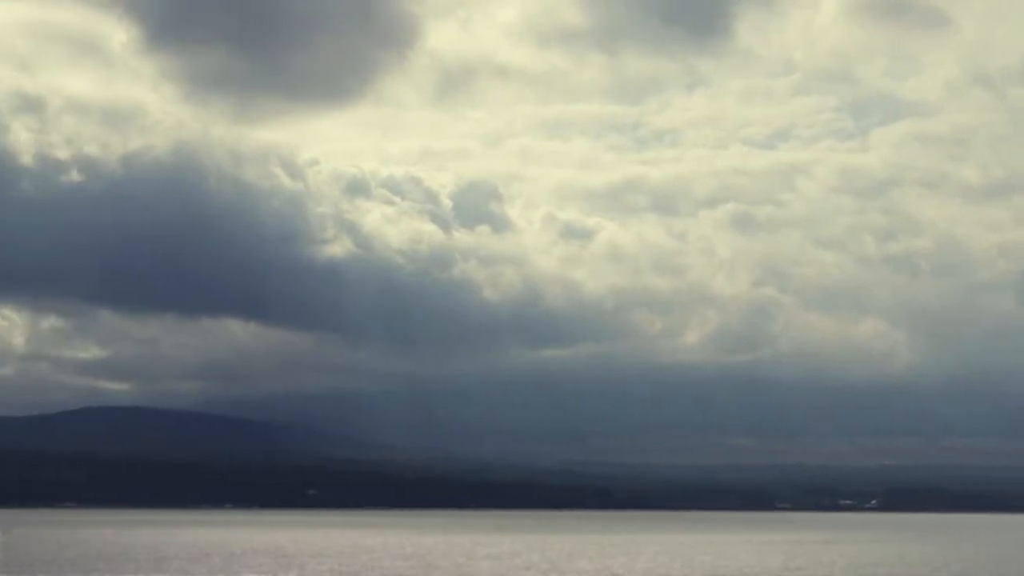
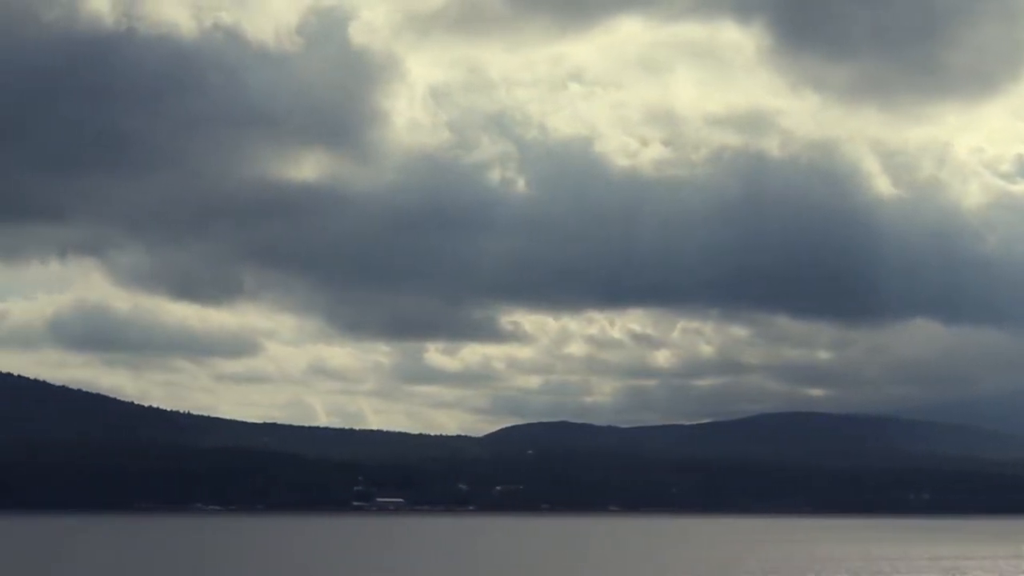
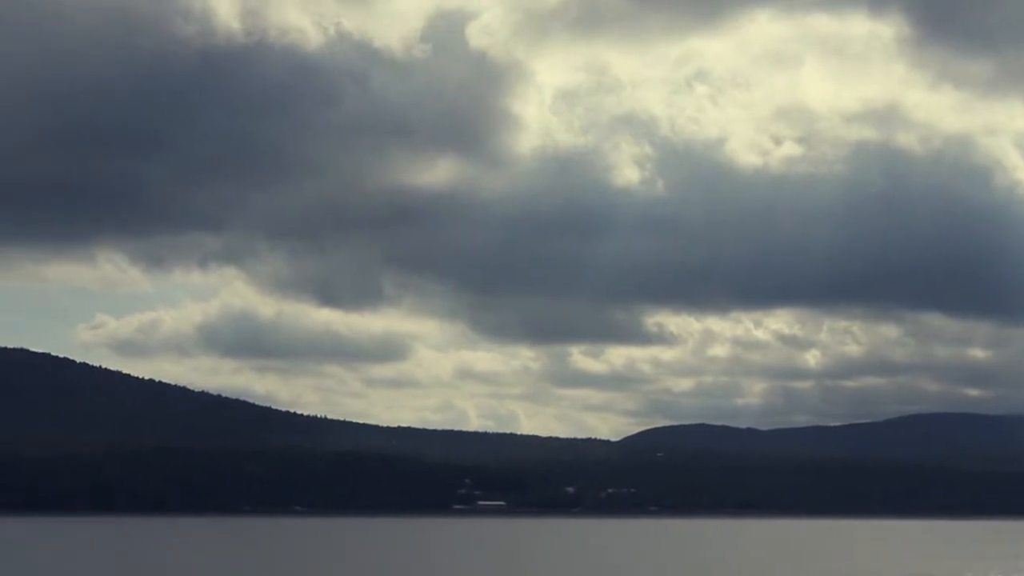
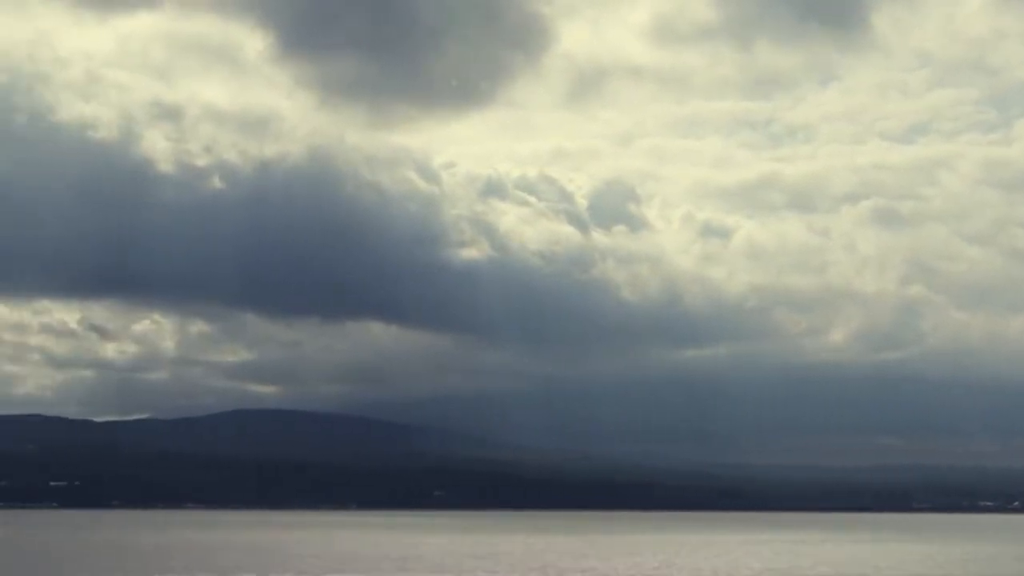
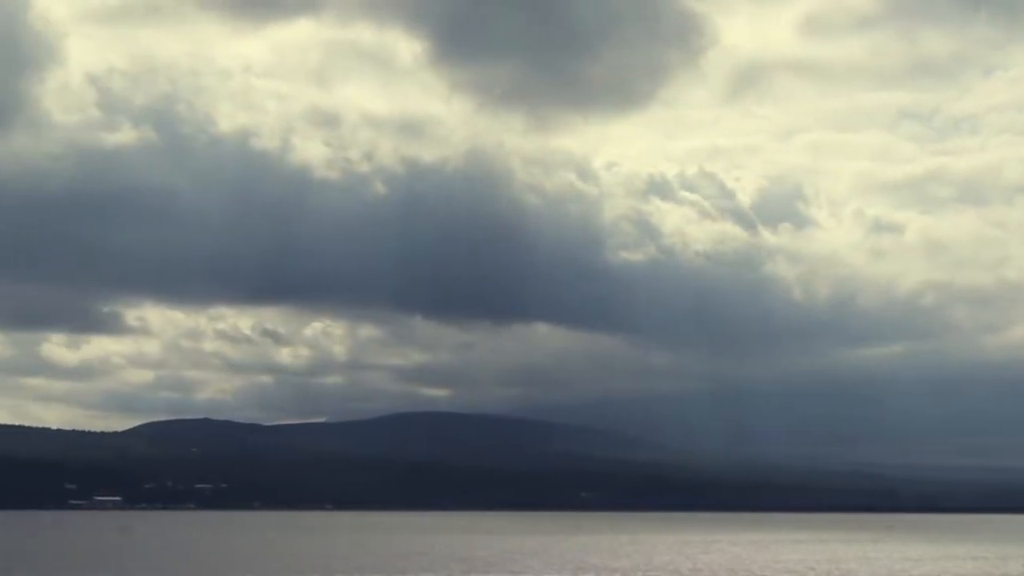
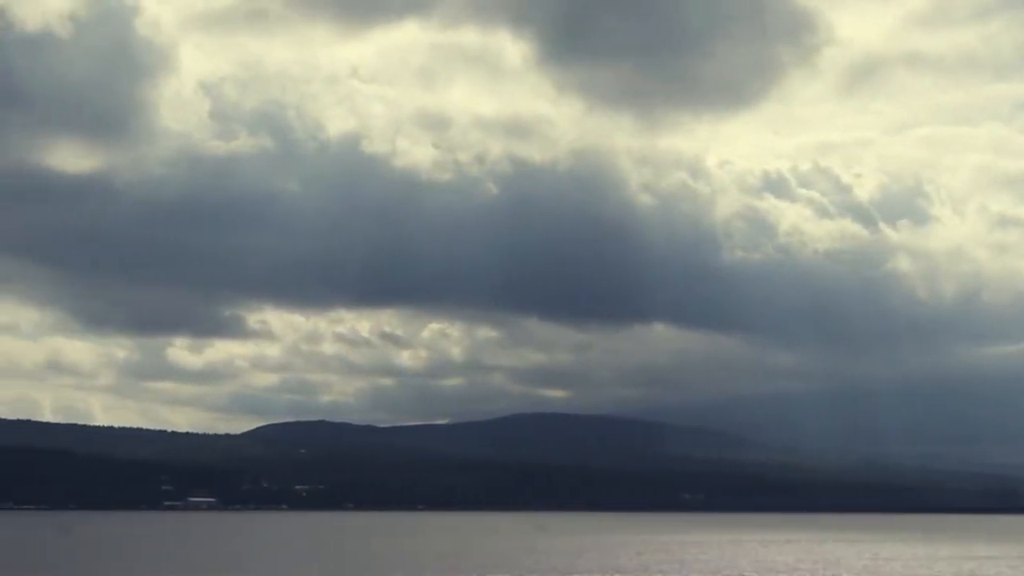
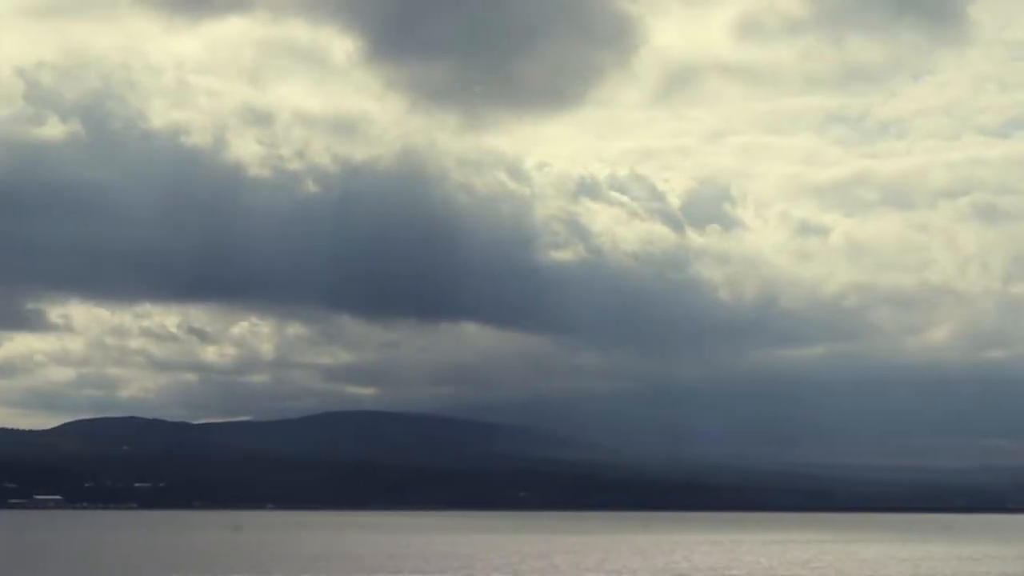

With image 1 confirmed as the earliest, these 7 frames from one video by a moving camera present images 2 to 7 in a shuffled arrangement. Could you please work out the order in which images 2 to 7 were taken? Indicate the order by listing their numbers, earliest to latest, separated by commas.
4, 7, 5, 6, 2, 3
